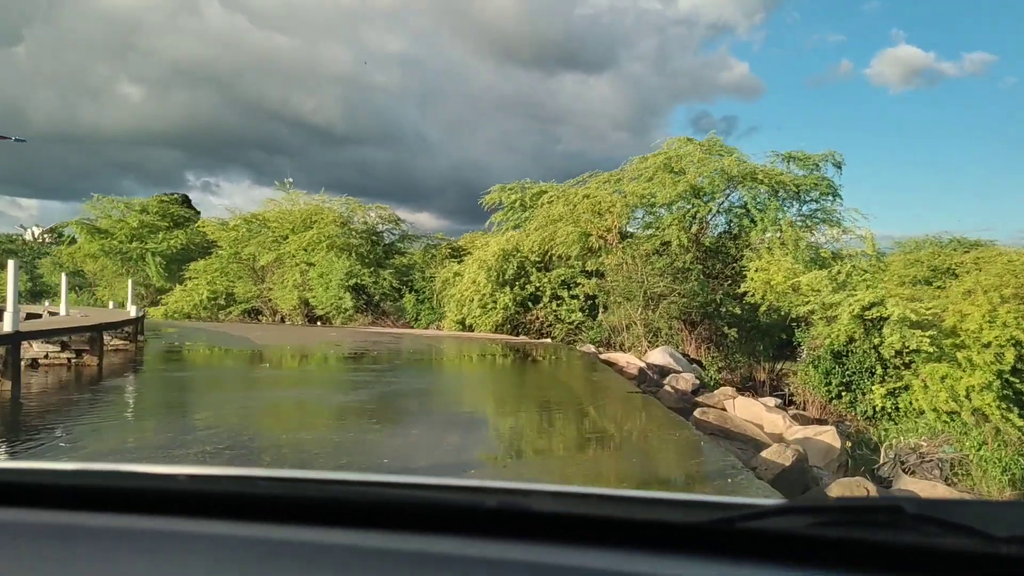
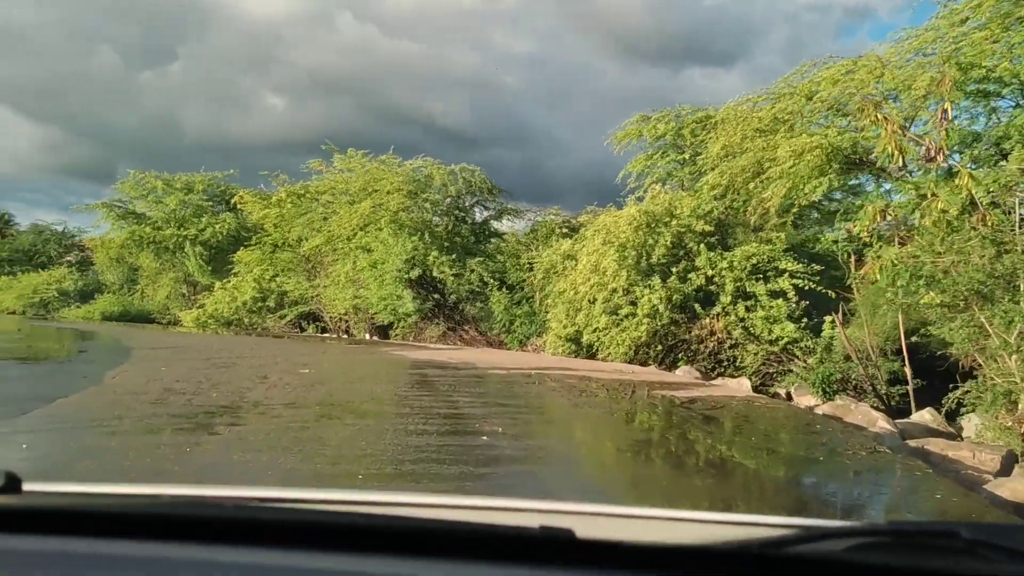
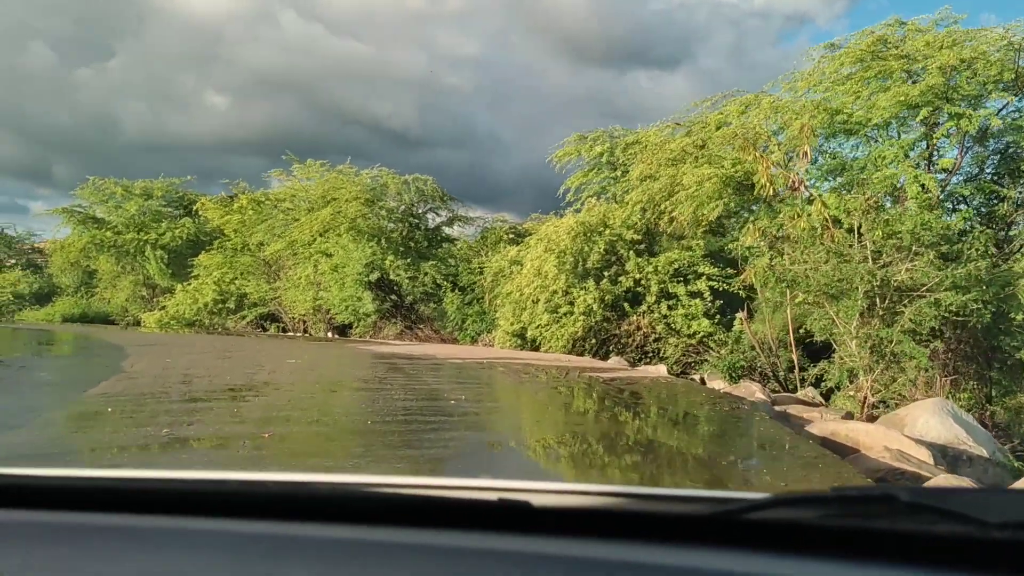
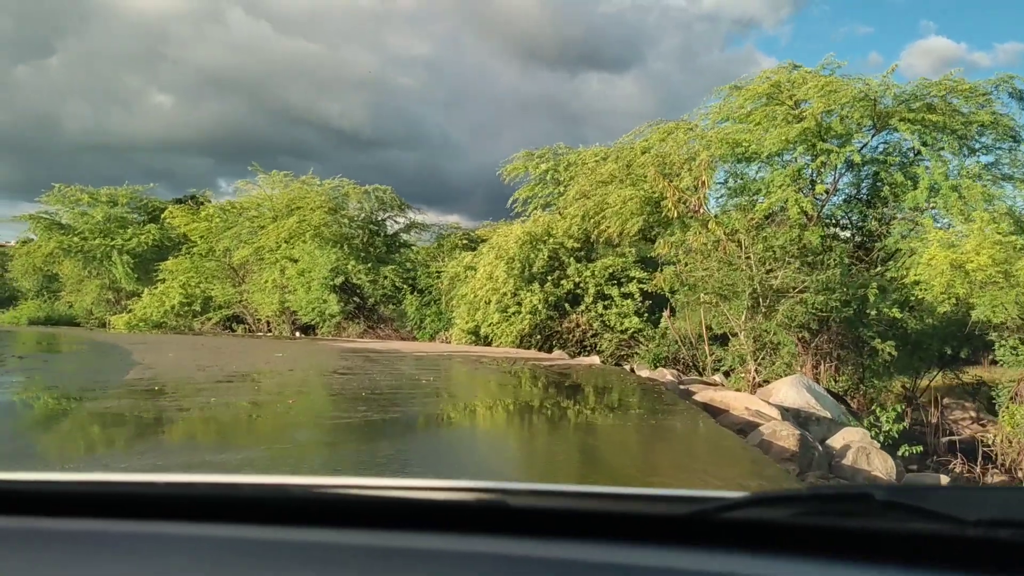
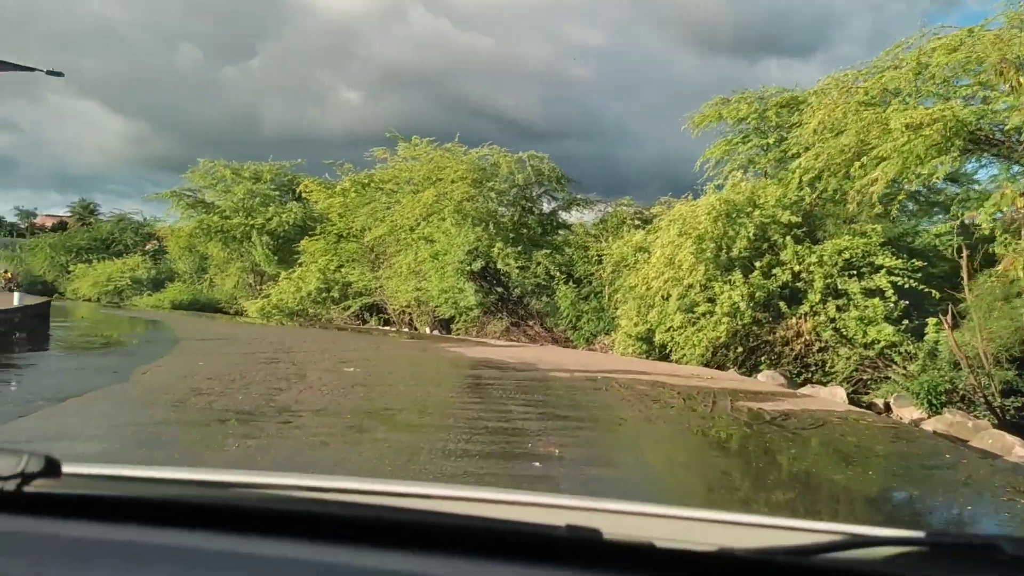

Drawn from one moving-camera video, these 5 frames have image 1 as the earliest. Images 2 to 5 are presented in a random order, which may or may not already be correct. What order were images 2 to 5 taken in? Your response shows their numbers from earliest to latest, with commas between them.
4, 3, 2, 5
